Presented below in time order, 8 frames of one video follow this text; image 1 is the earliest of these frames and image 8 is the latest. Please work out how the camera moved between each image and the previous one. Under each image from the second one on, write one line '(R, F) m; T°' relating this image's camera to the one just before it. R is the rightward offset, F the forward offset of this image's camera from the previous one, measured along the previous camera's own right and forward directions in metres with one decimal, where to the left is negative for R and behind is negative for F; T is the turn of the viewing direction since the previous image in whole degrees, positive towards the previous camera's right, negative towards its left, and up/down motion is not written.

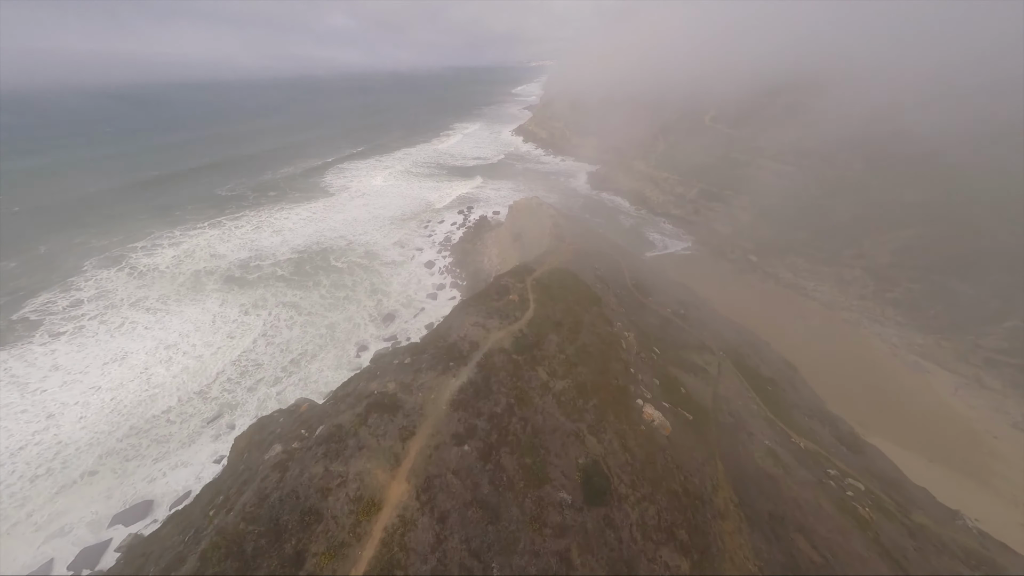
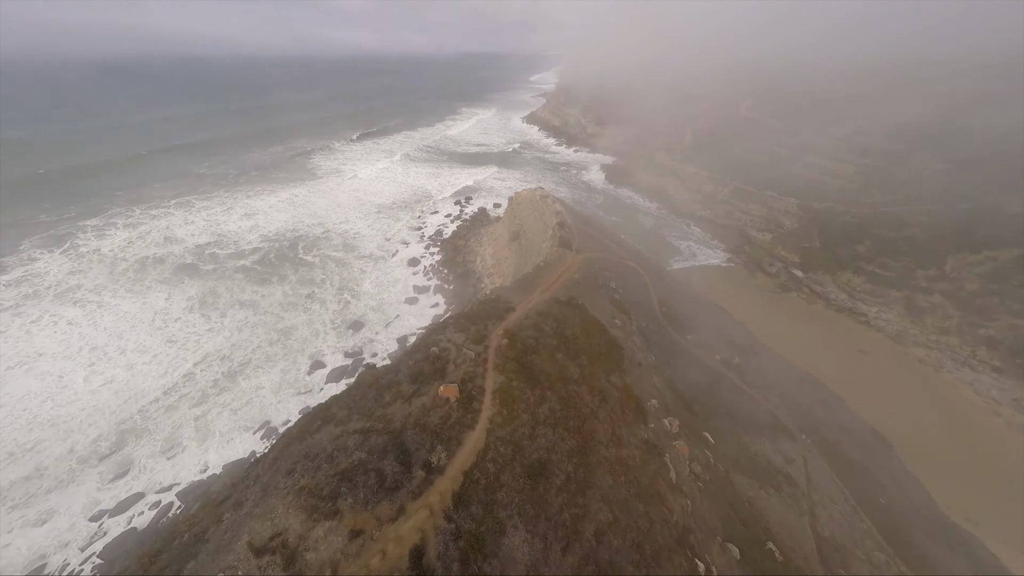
(+1.1, +5.4) m; -1°
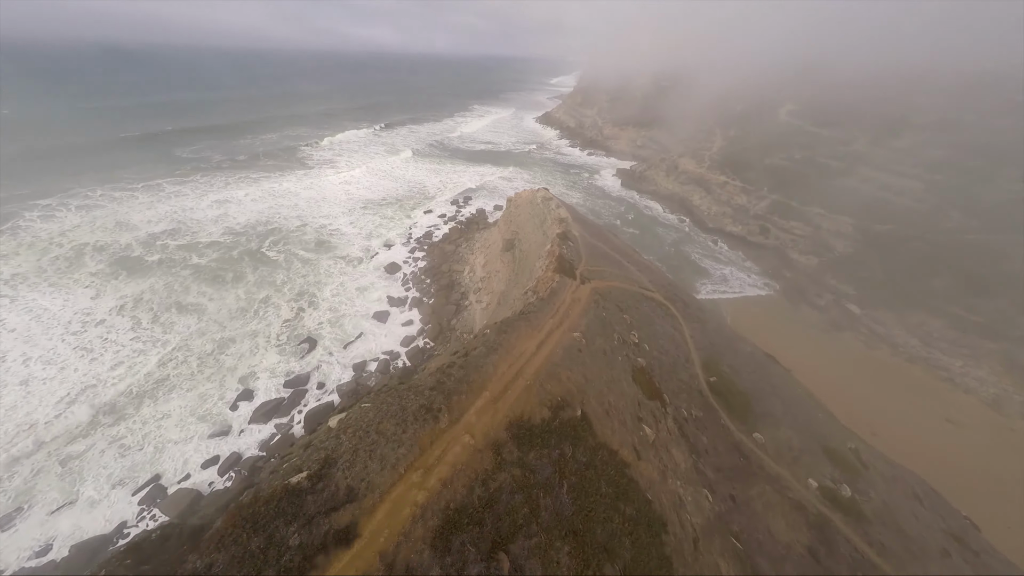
(+1.2, +4.9) m; -1°
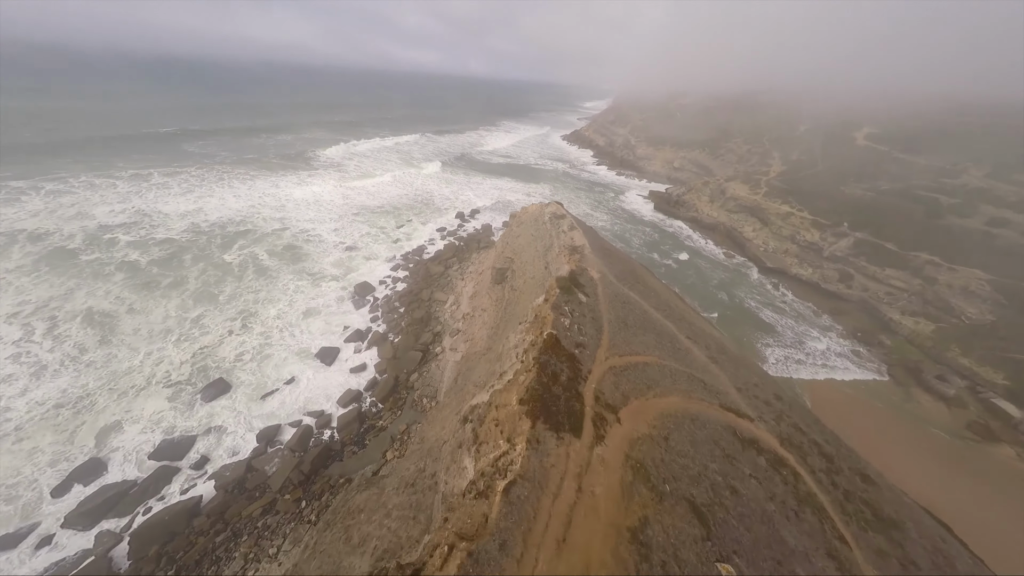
(+1.4, +6.2) m; -4°
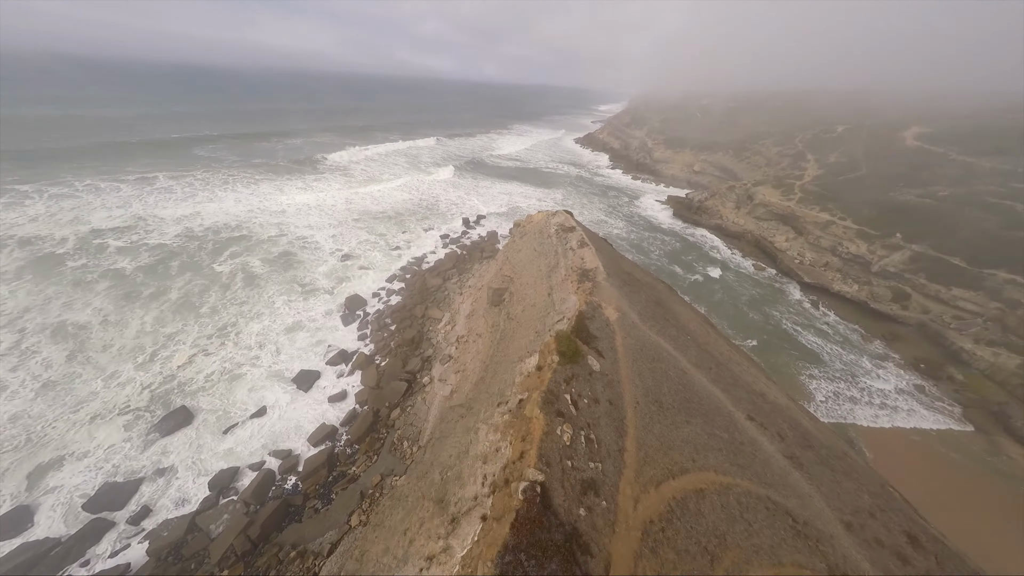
(+0.5, +2.3) m; -2°
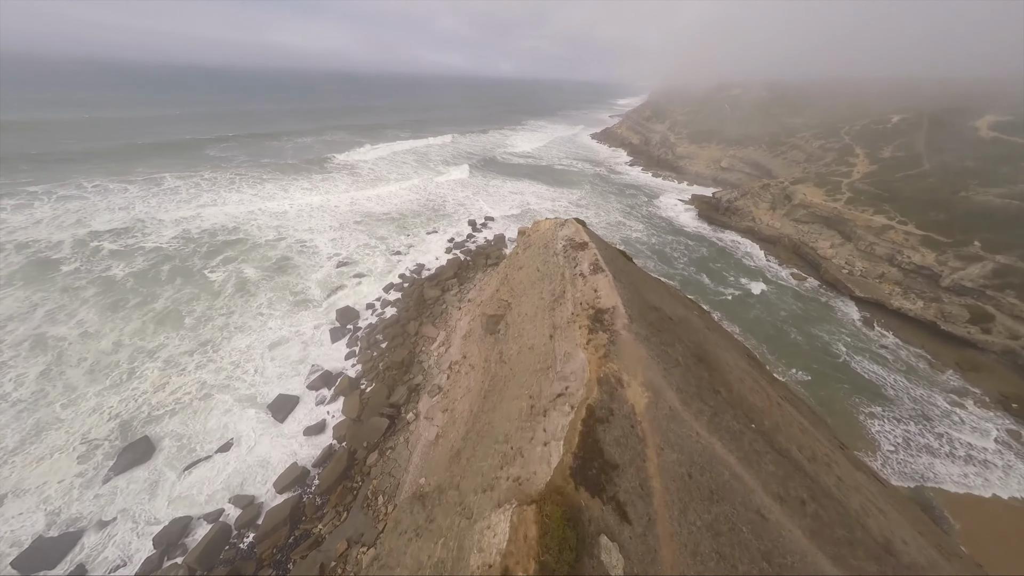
(+0.6, +2.2) m; -3°
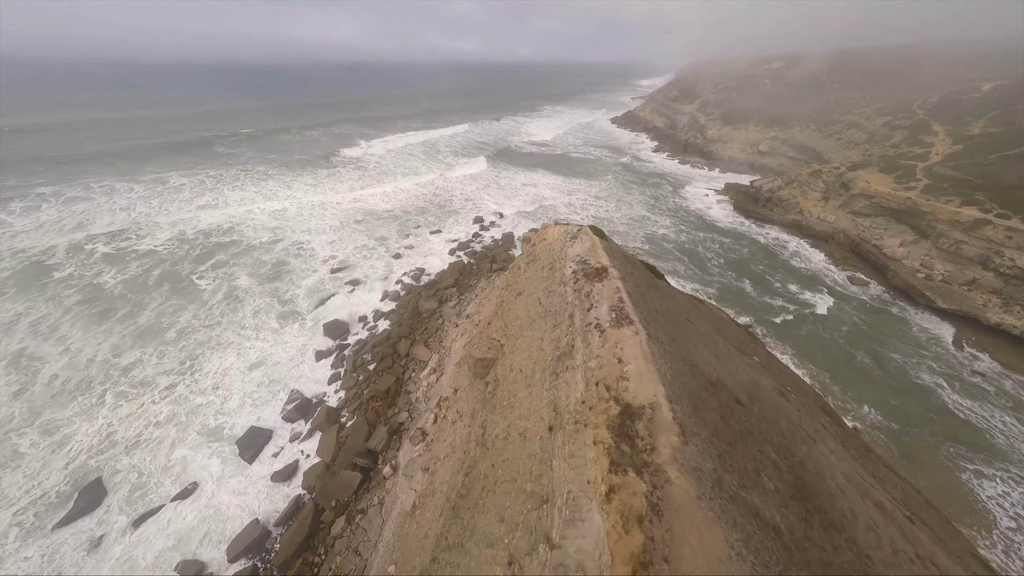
(+0.6, +2.6) m; -3°
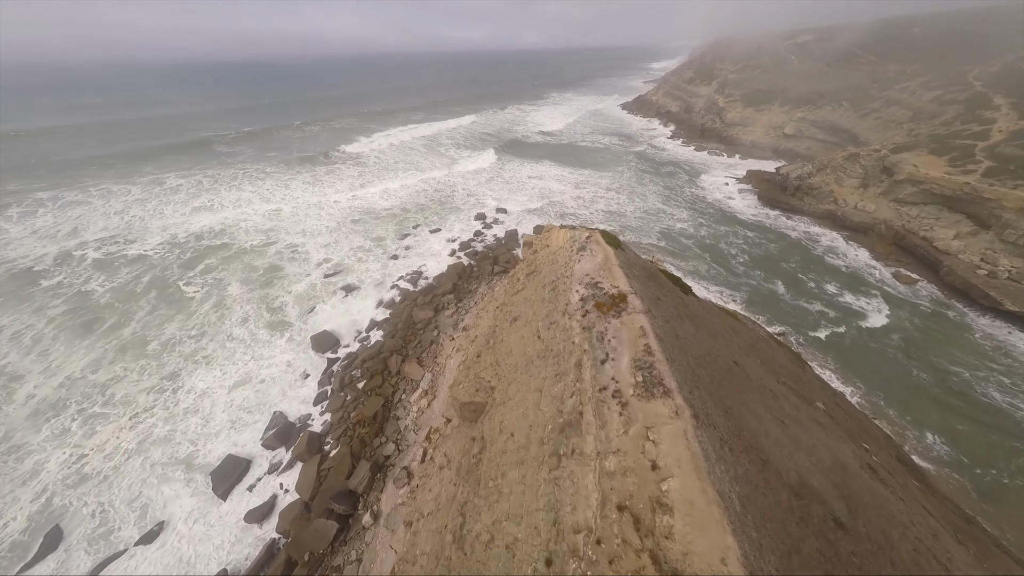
(+0.4, +1.7) m; -2°
